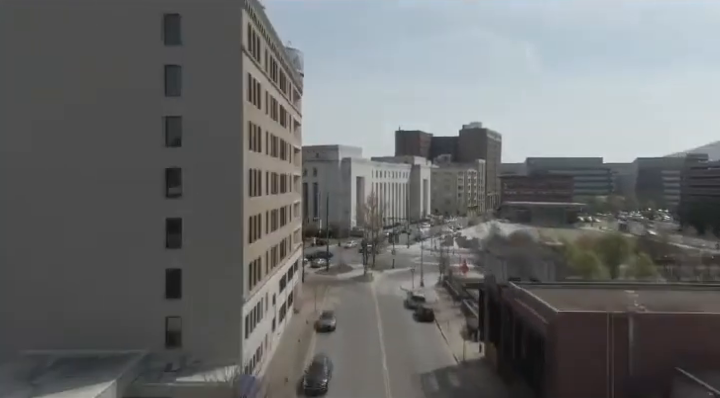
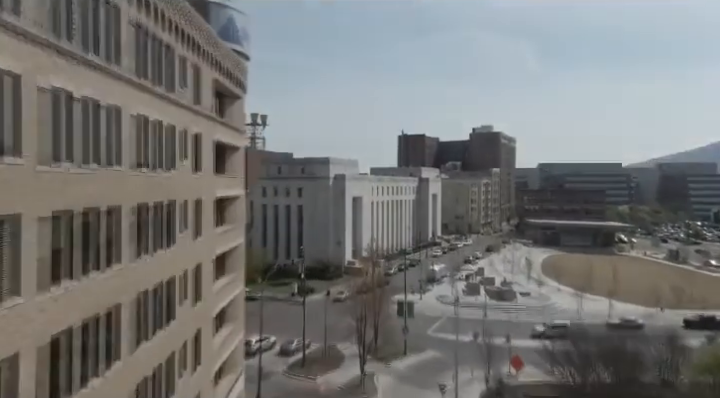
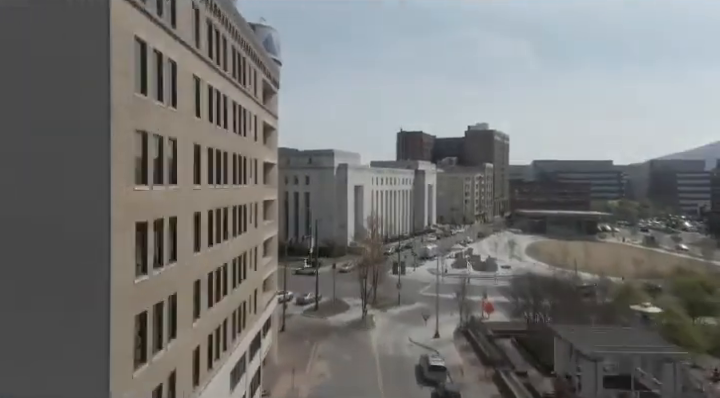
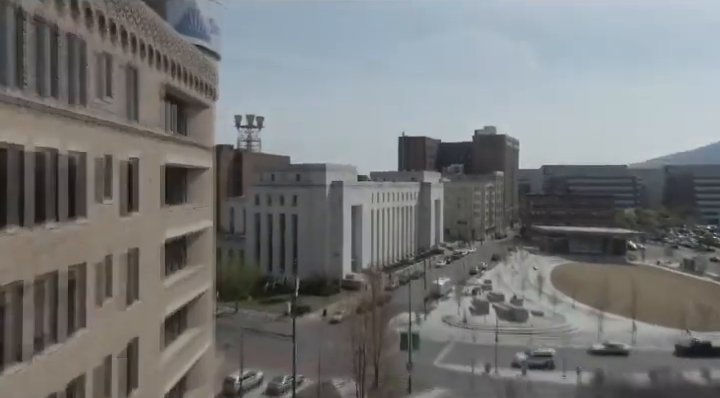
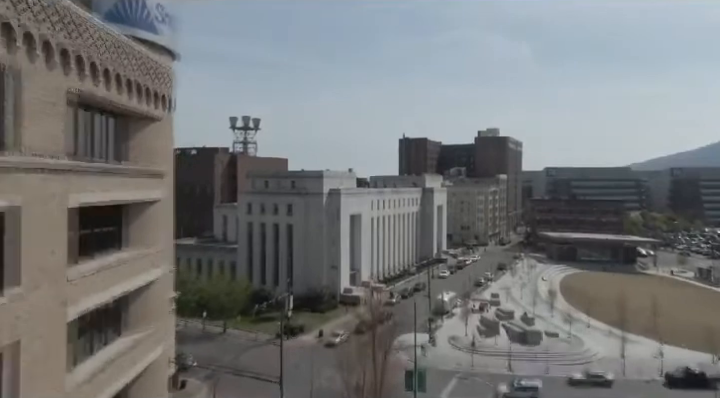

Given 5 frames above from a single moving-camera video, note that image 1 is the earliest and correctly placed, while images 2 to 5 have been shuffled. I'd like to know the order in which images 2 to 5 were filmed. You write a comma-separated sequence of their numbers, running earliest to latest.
3, 2, 4, 5
